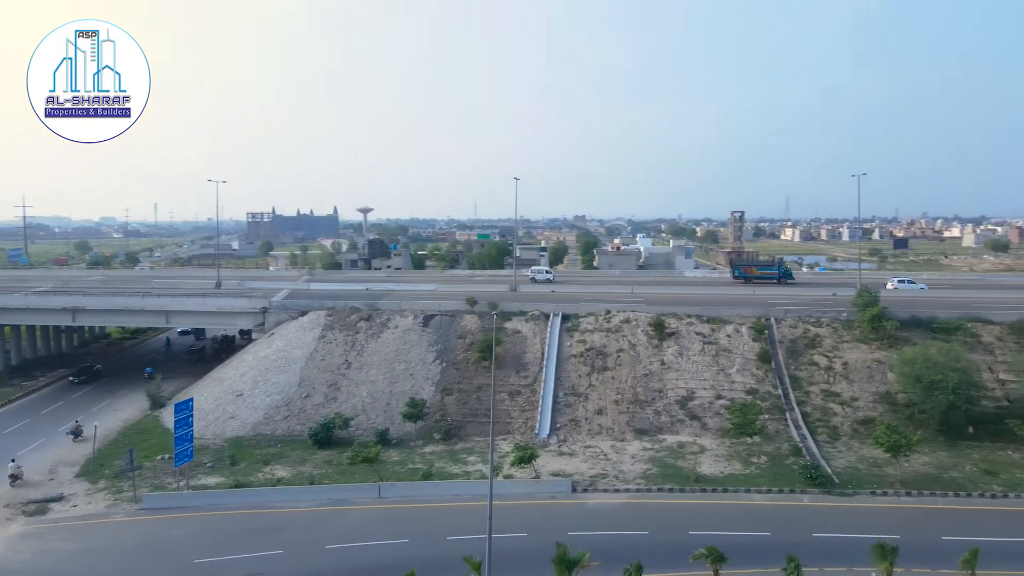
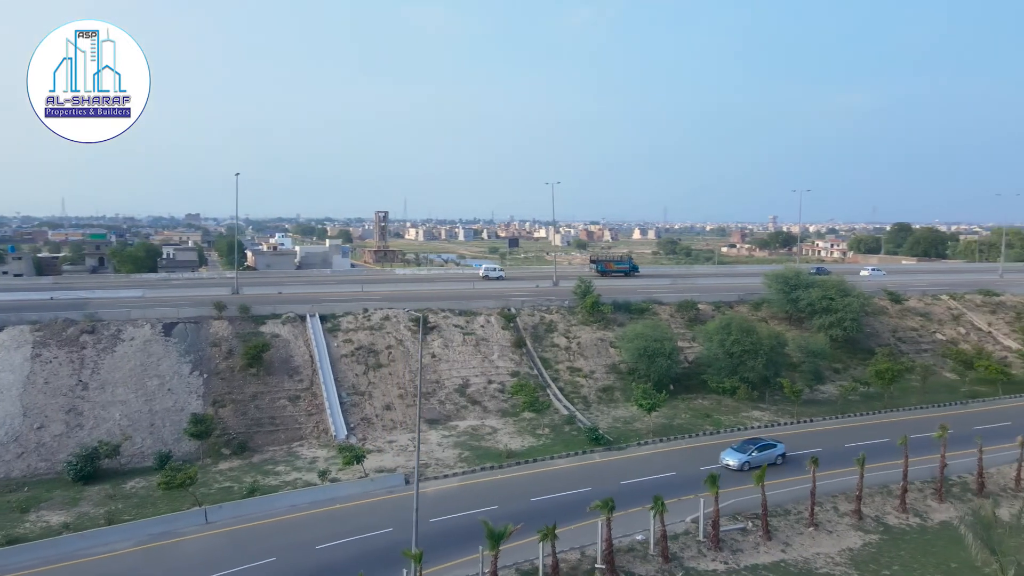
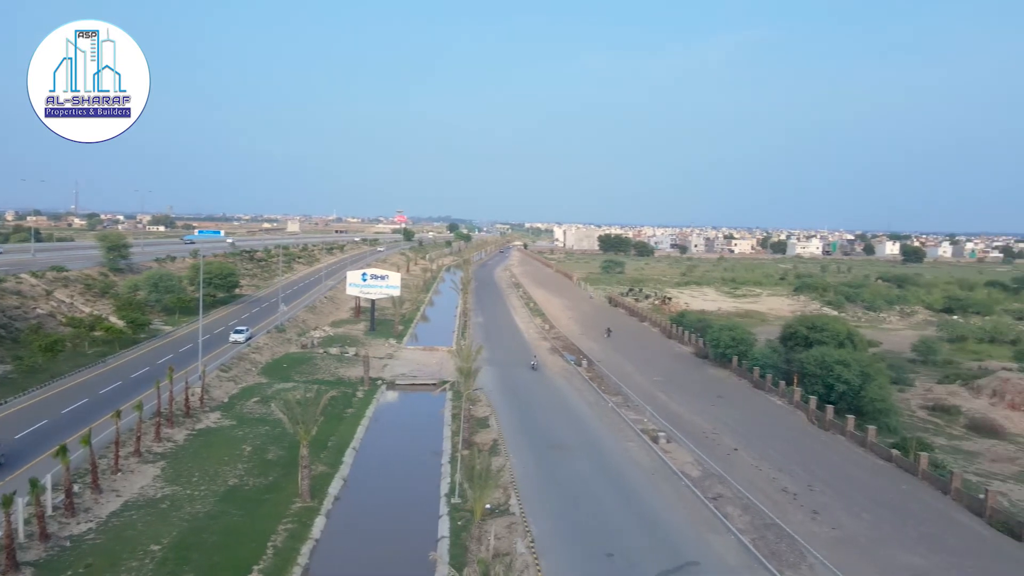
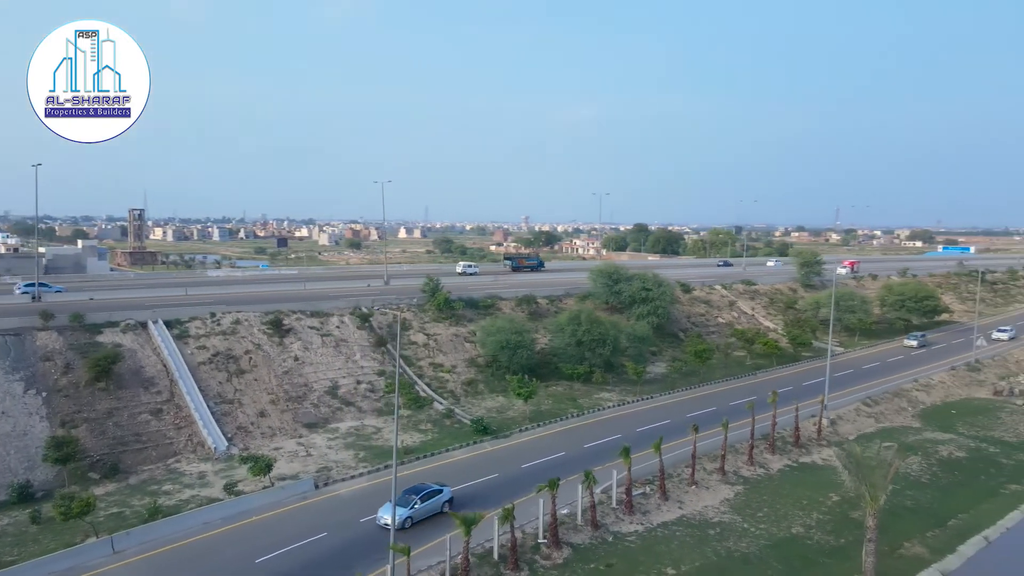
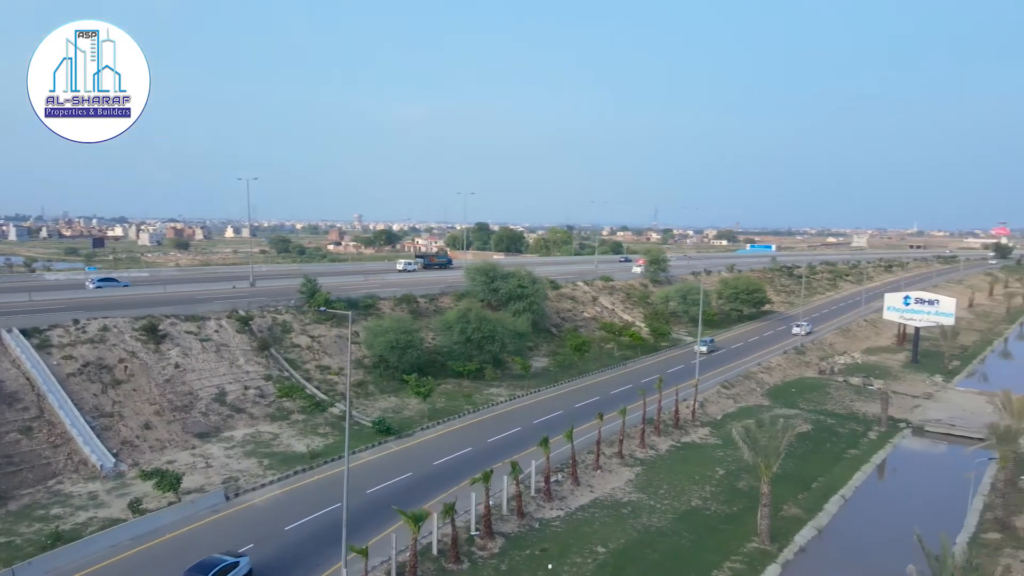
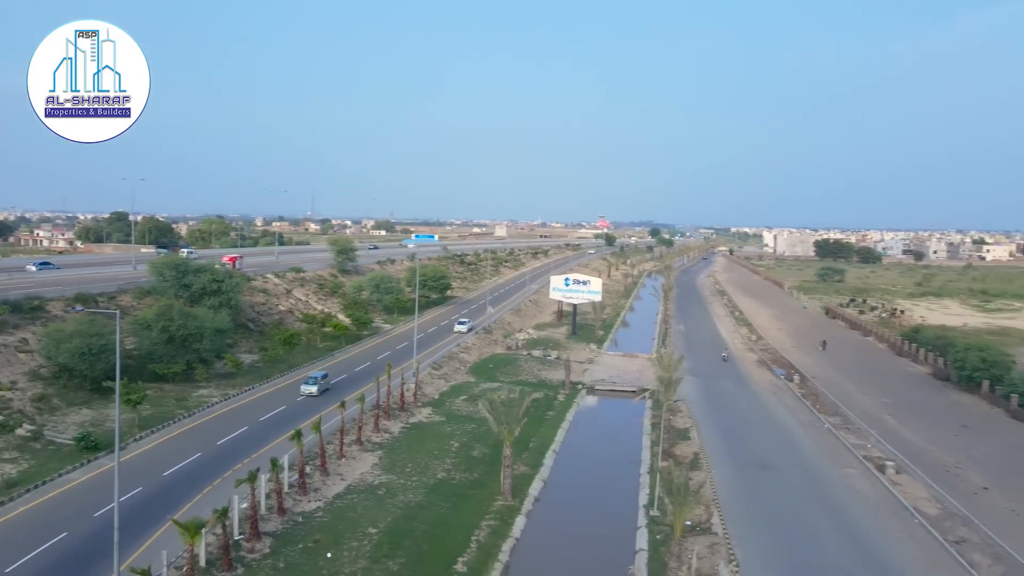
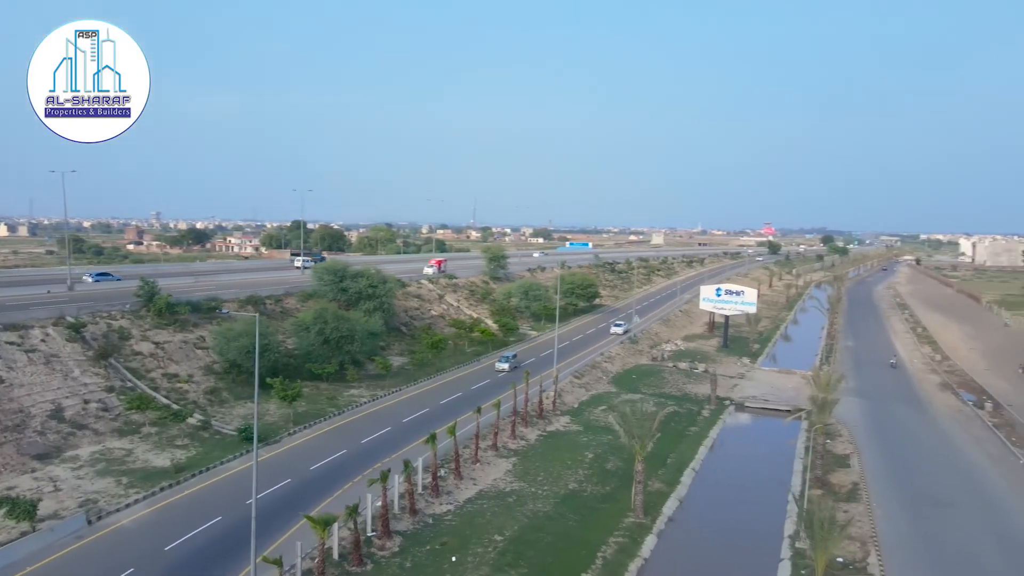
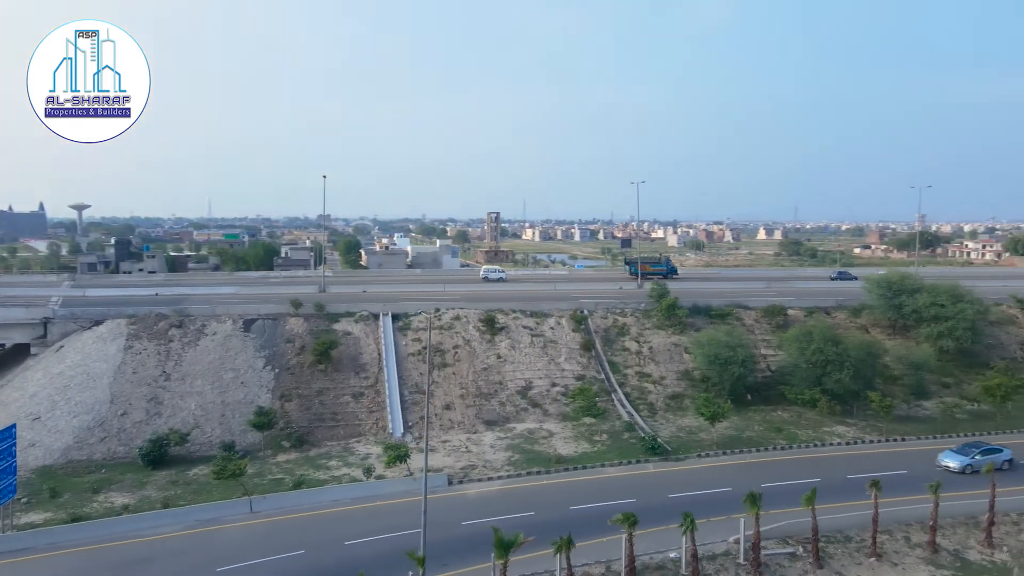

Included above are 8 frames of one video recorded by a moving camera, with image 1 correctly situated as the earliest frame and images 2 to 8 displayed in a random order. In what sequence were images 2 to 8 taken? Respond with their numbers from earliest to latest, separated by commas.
8, 2, 4, 5, 7, 6, 3
